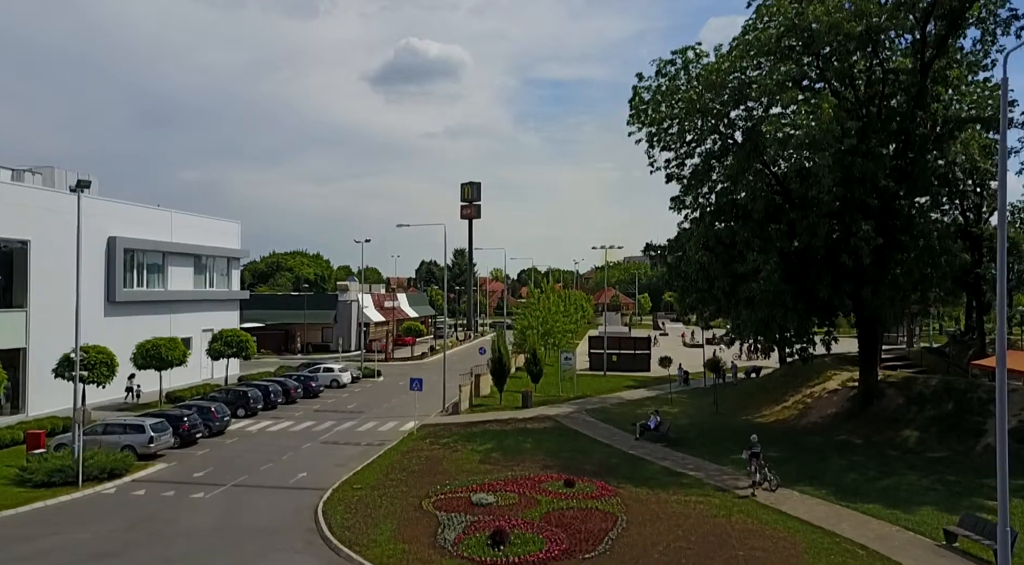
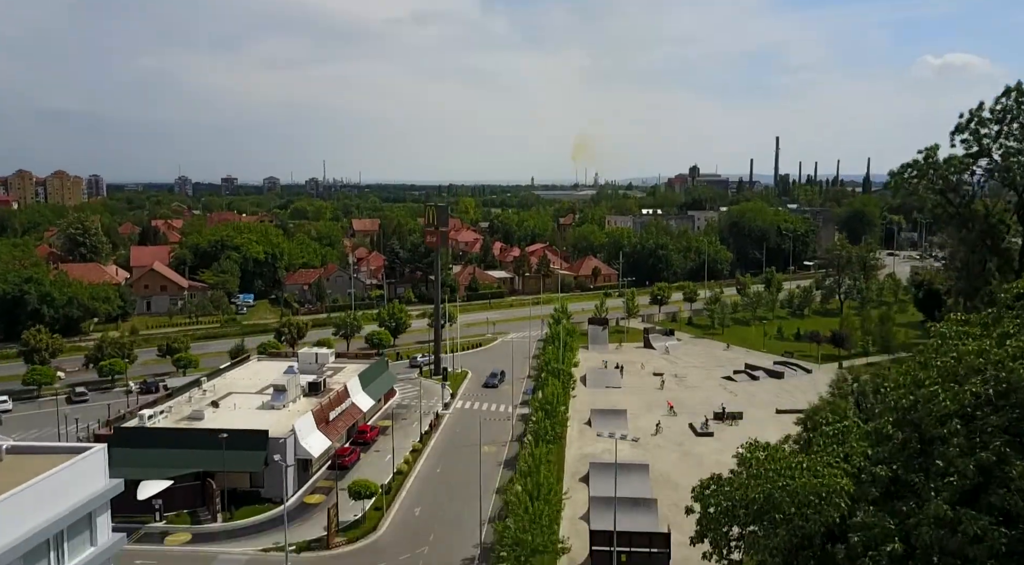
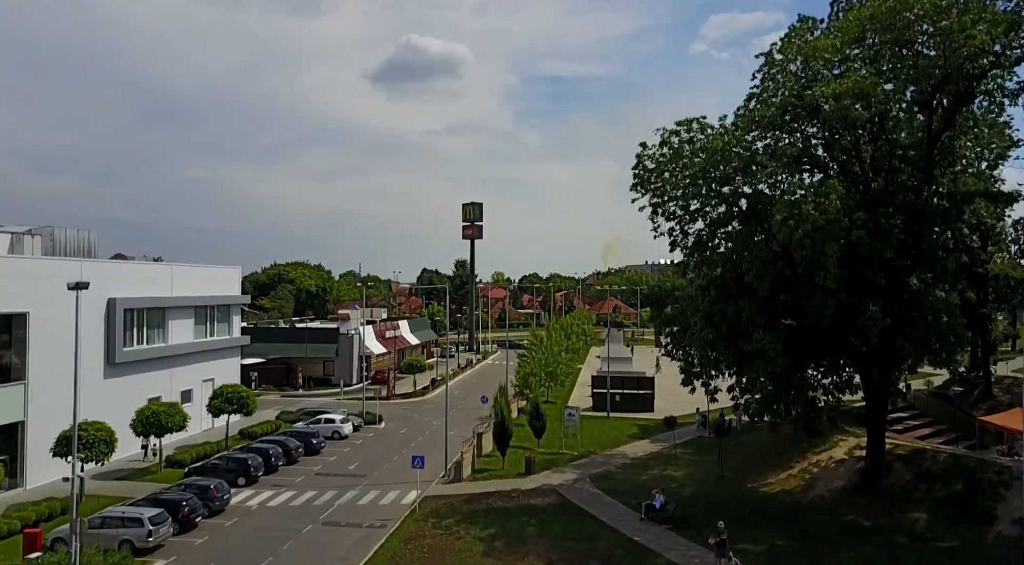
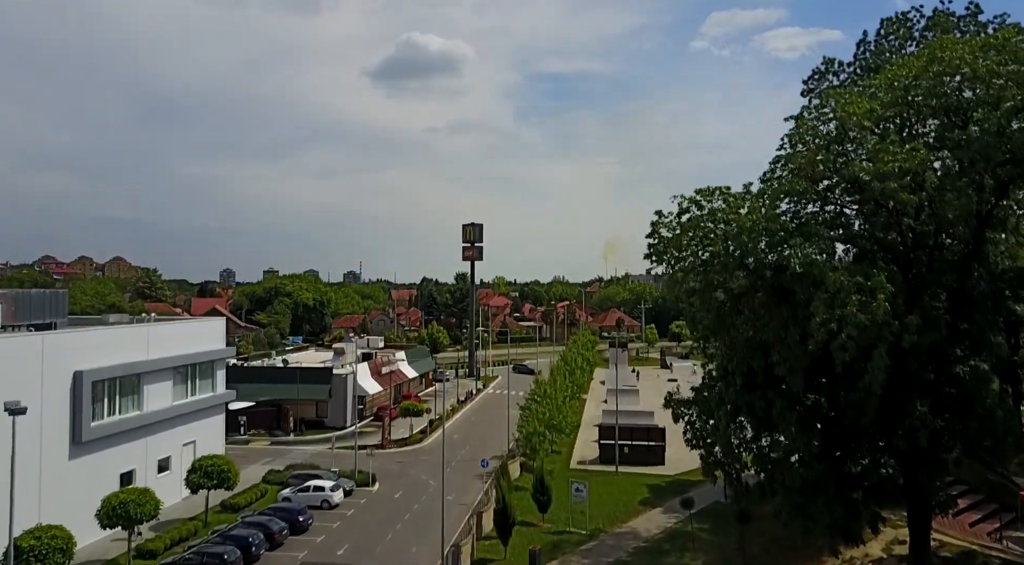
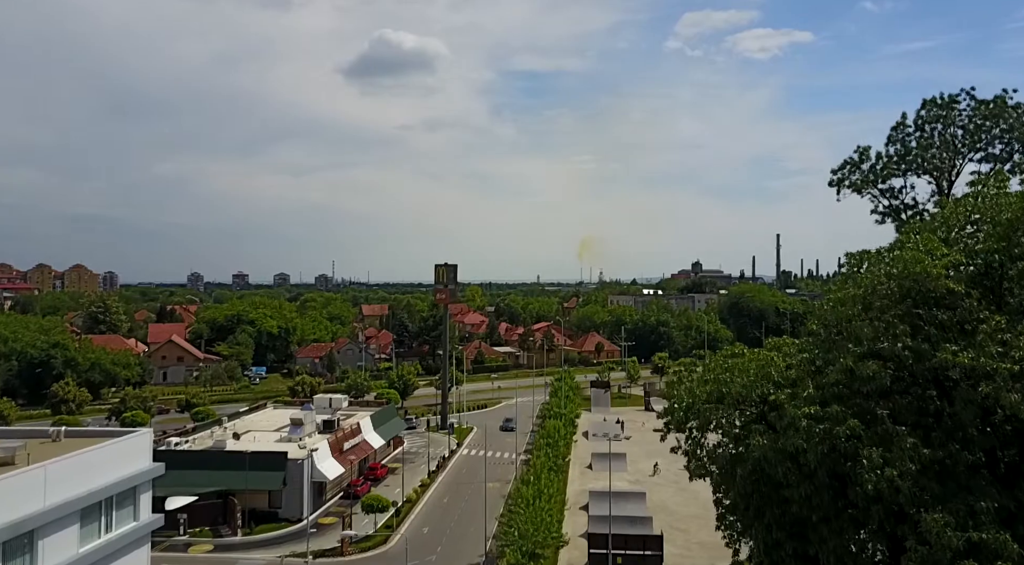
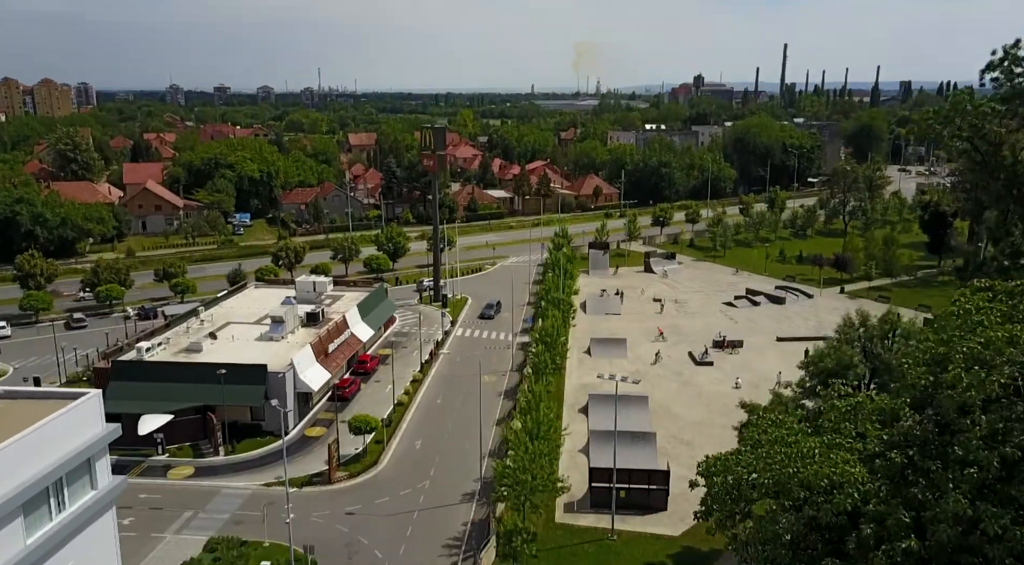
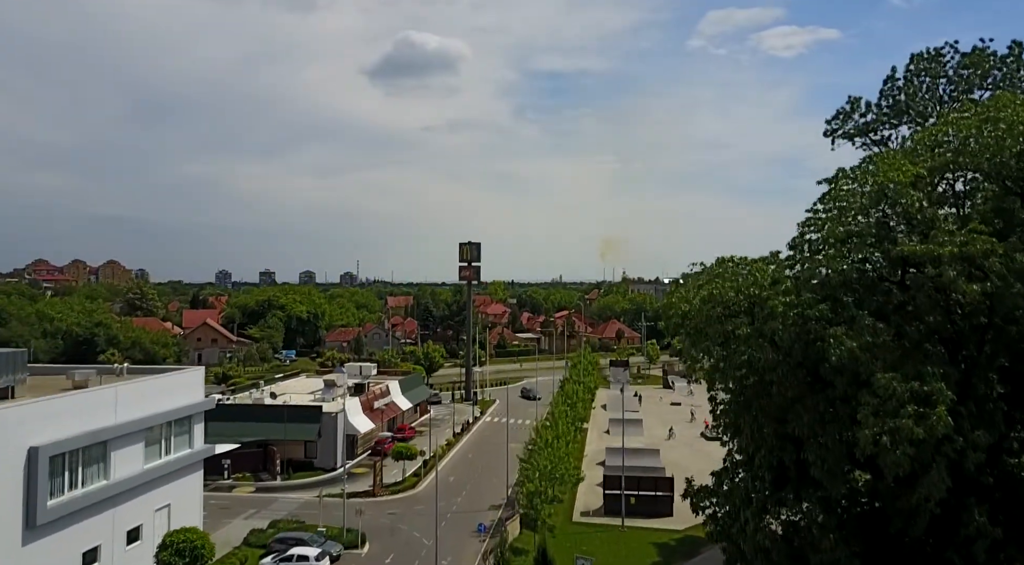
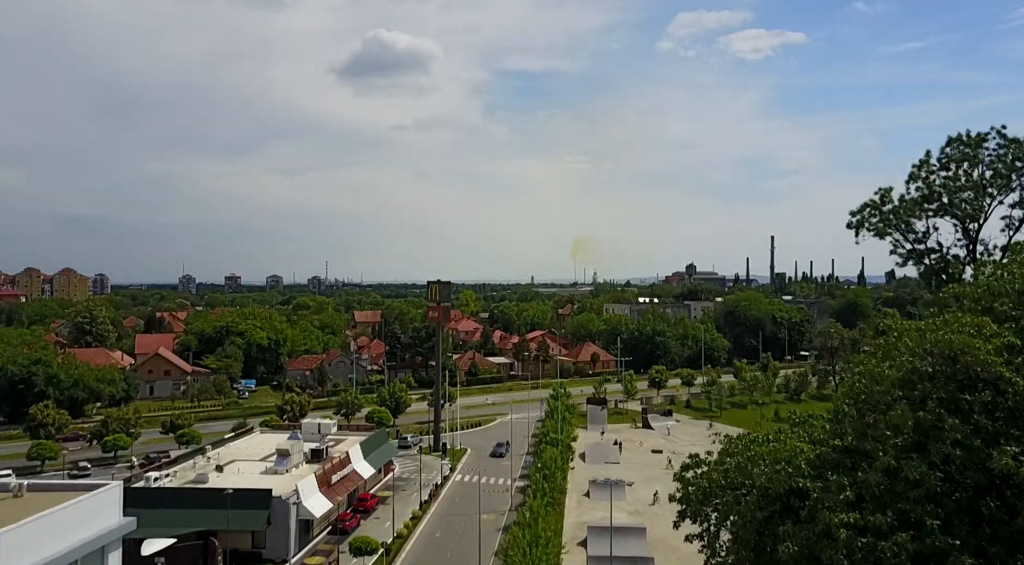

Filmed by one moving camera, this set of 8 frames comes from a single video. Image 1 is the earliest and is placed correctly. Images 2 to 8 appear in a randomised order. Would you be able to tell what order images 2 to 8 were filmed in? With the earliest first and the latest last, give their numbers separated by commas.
3, 4, 7, 5, 8, 2, 6
